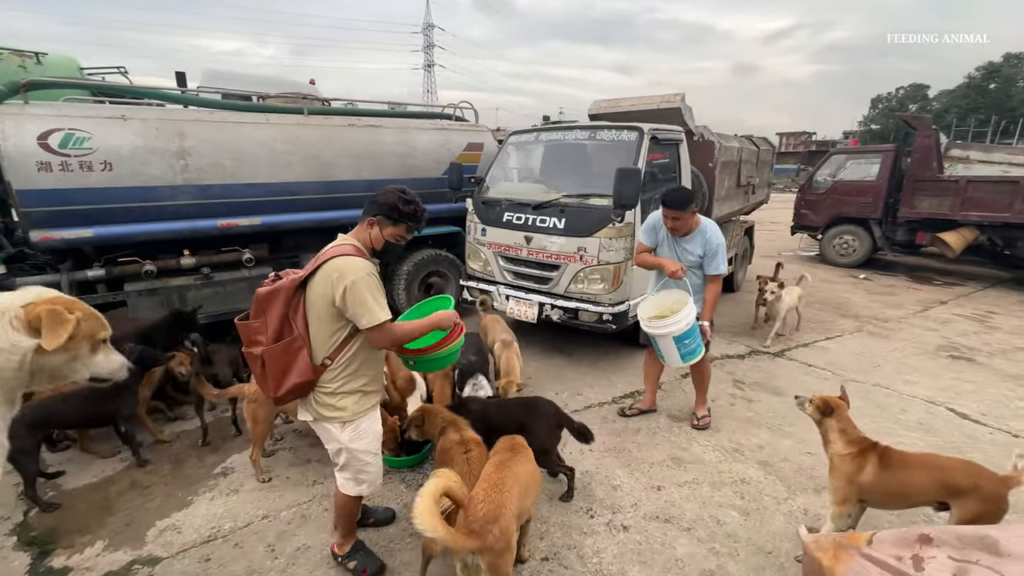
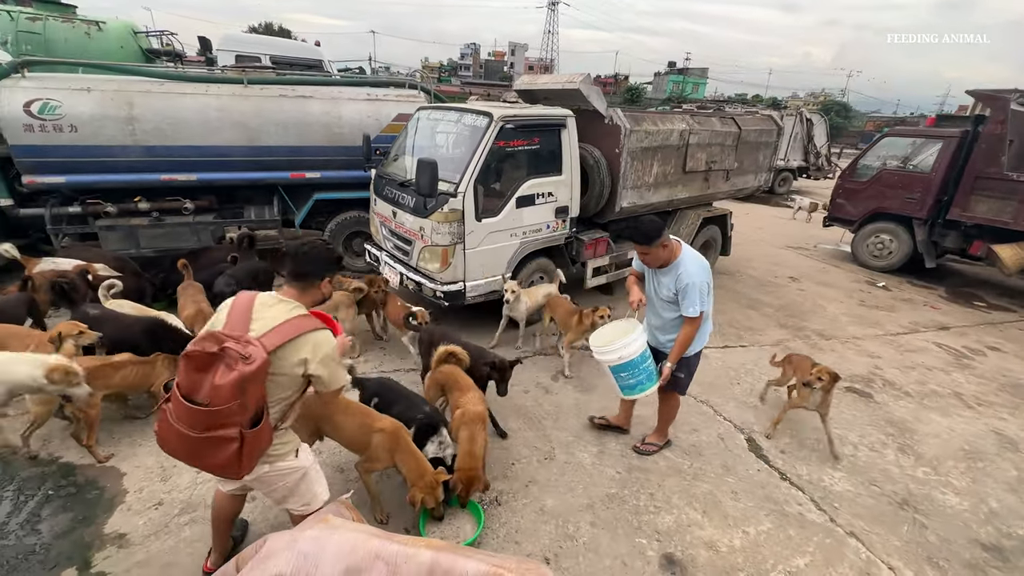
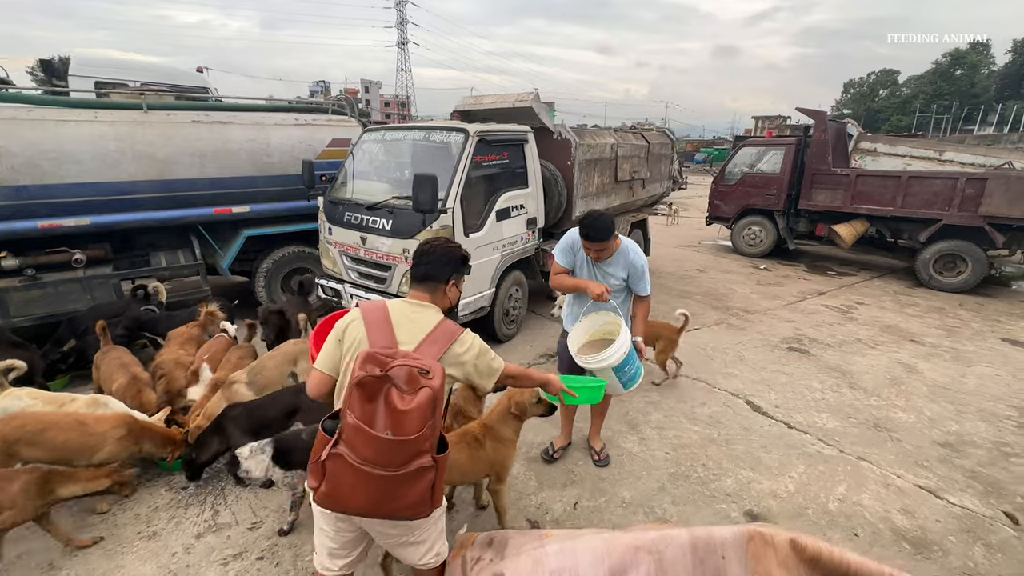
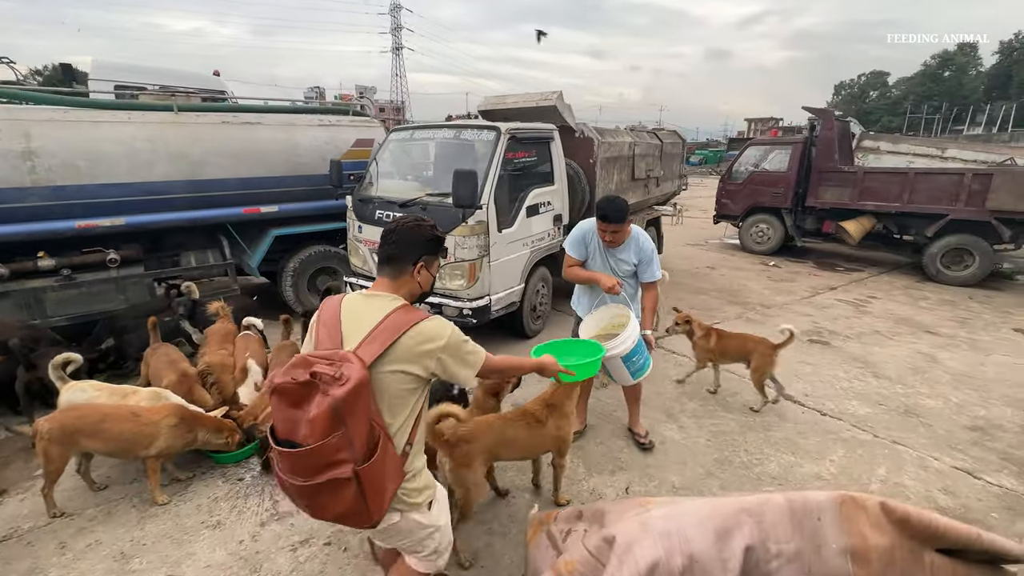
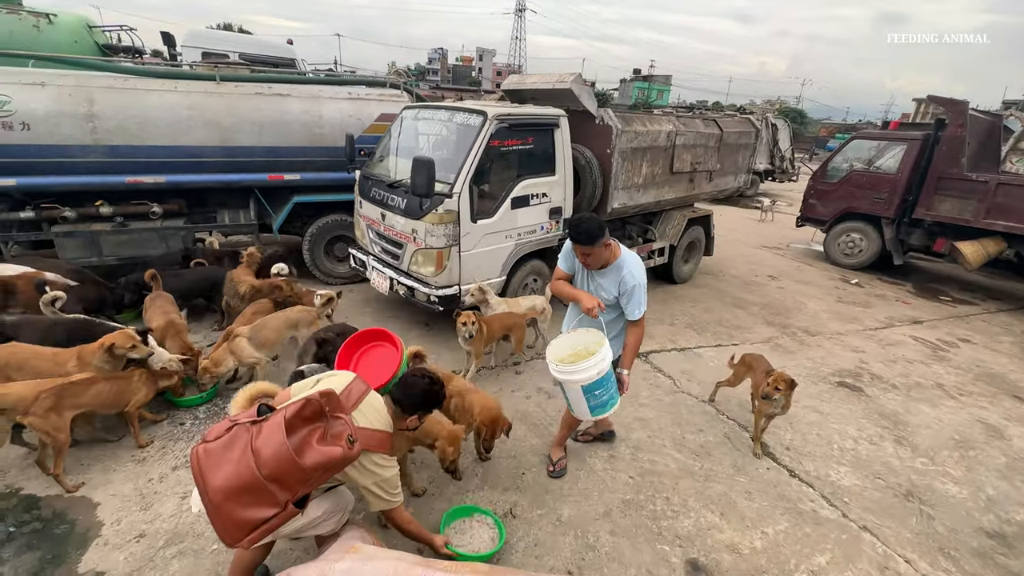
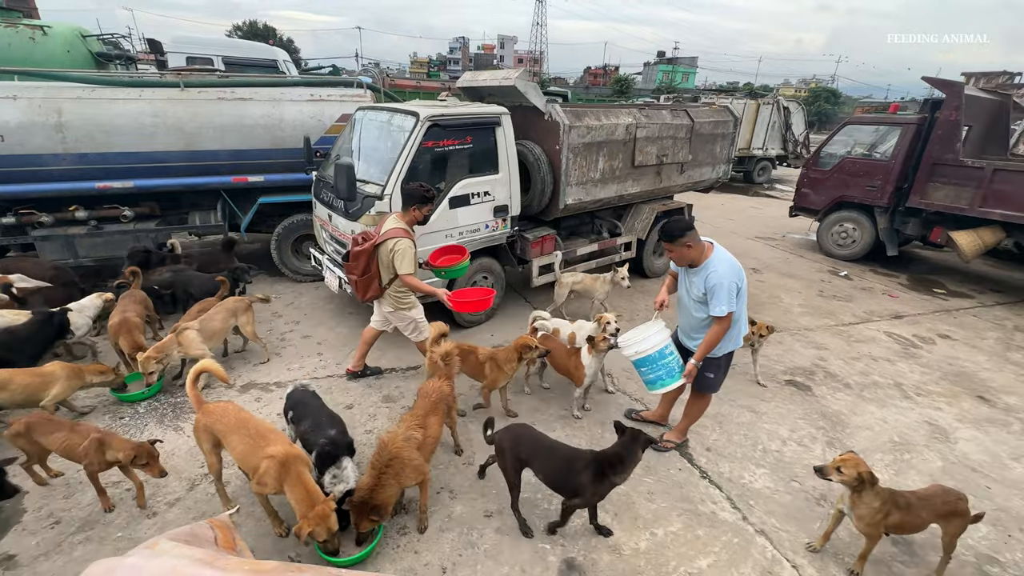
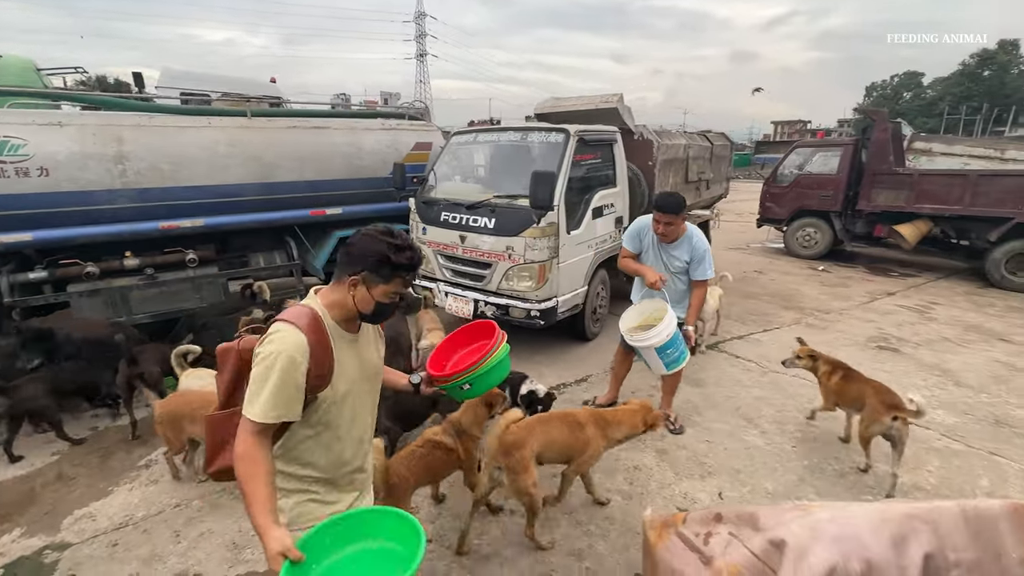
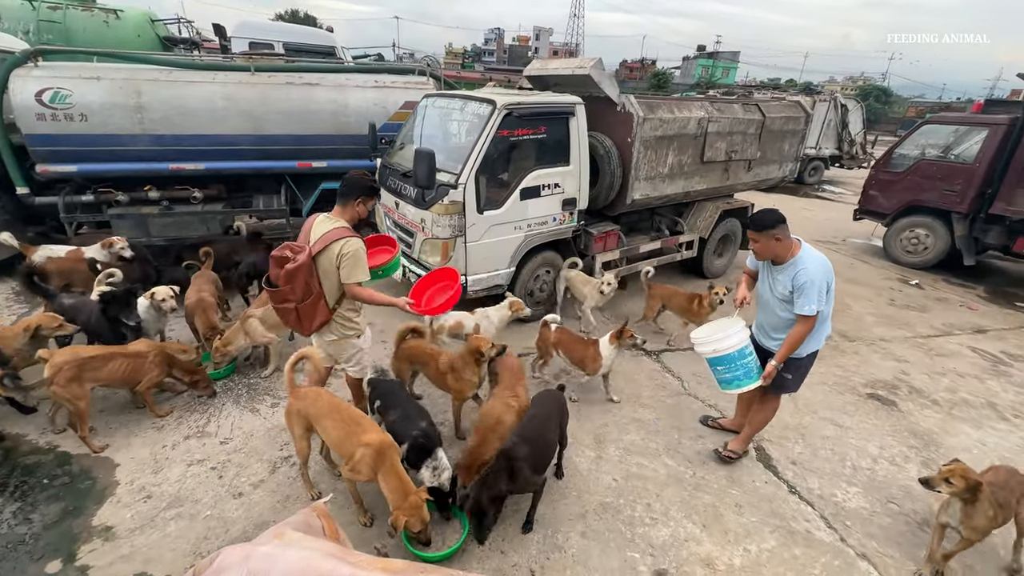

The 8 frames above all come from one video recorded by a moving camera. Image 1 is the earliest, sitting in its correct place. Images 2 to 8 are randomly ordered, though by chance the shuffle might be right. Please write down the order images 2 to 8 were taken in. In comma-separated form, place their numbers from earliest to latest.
7, 4, 3, 5, 2, 8, 6
